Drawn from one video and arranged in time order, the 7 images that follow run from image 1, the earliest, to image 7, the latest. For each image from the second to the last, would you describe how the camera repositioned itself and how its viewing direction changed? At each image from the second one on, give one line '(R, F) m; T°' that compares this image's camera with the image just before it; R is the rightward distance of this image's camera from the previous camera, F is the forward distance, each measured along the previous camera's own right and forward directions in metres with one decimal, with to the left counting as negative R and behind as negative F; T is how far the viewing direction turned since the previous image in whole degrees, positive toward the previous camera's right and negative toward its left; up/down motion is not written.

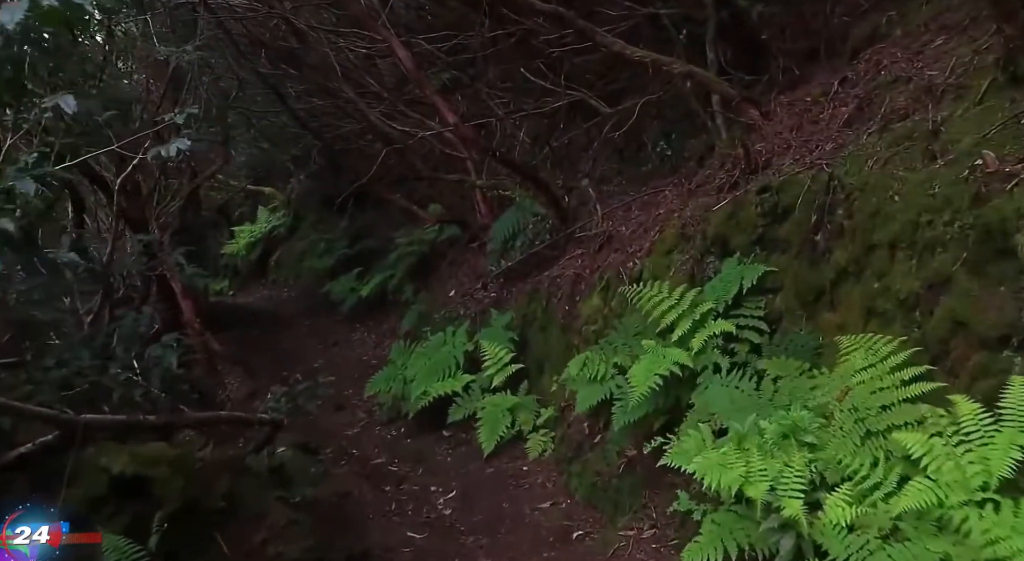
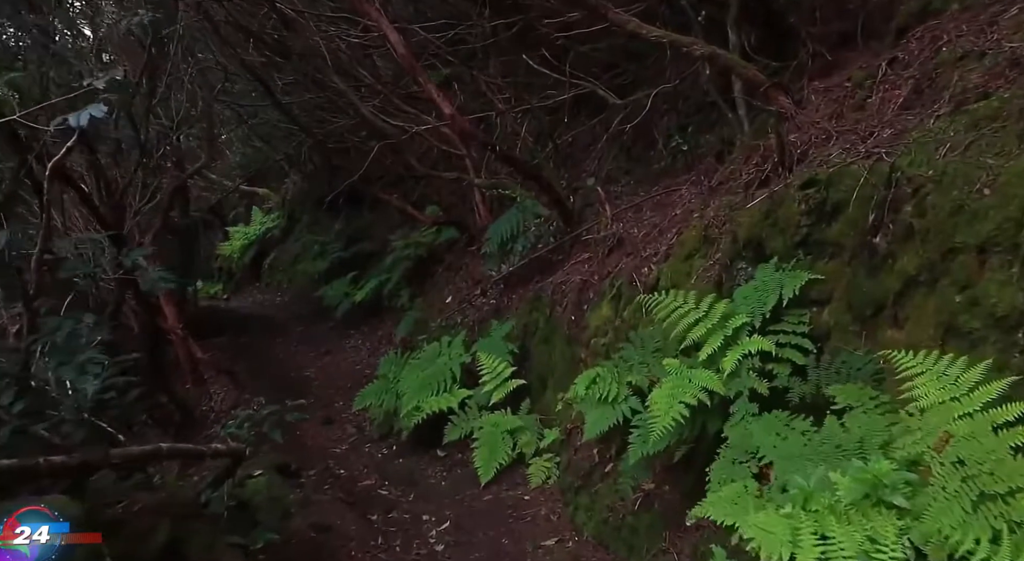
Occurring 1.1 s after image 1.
(0.0, +0.6) m; 0°
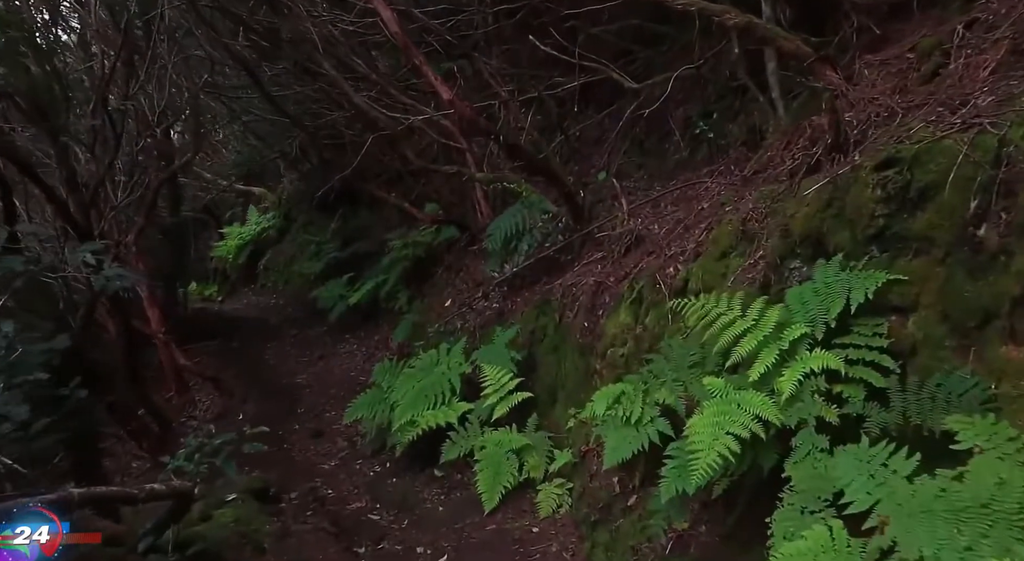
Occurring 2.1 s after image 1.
(0.0, +0.6) m; 0°
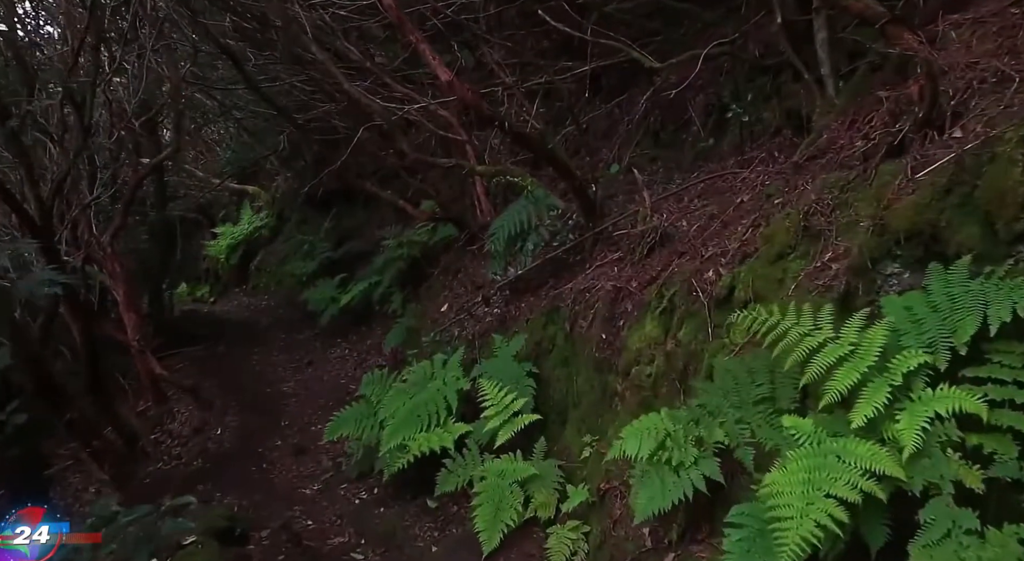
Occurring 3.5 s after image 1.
(0.0, +0.8) m; 0°
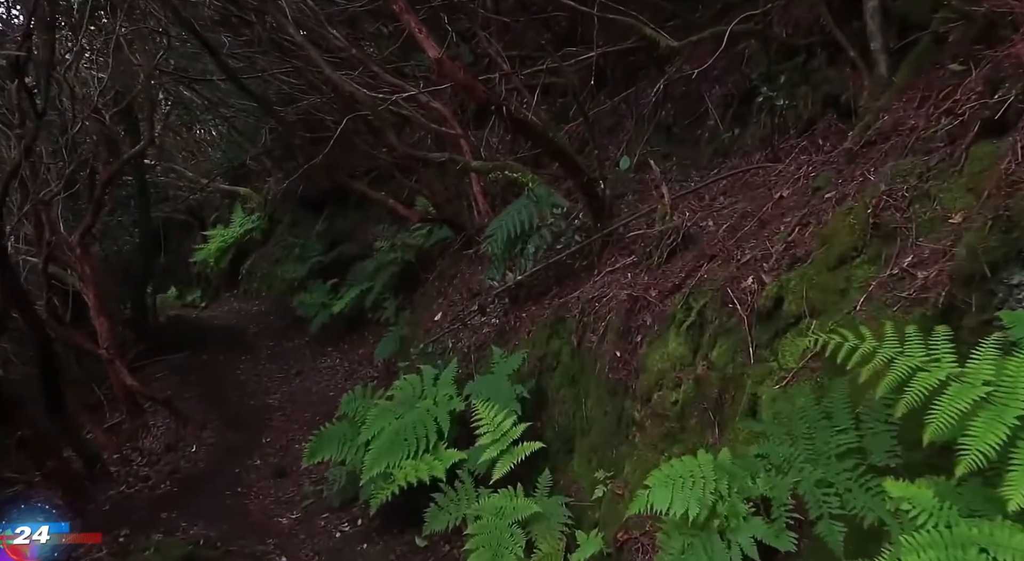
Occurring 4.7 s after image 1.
(0.0, +0.7) m; 0°
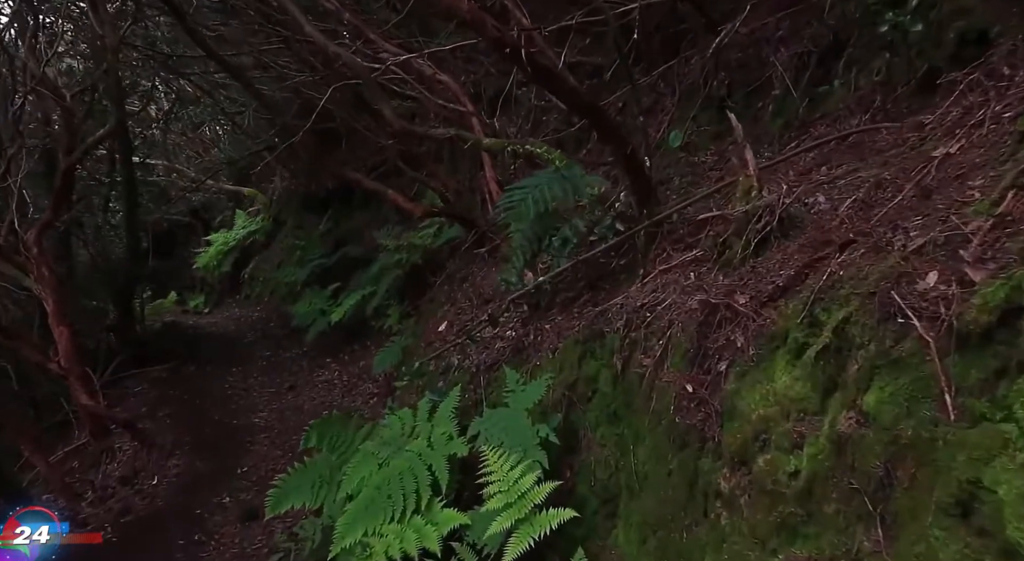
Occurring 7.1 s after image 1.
(0.0, +1.3) m; -1°
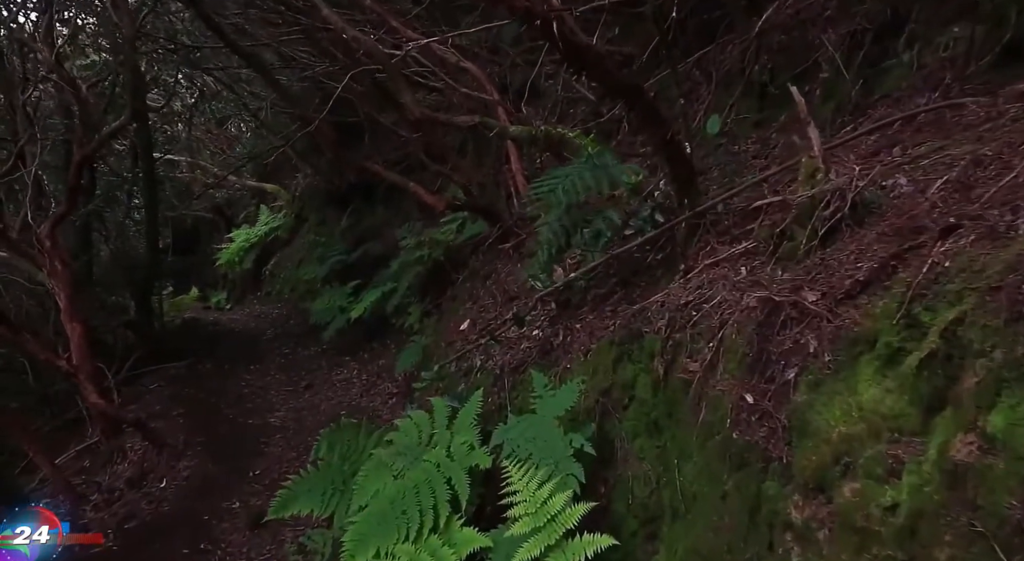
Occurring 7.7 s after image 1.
(0.0, +0.4) m; -2°
